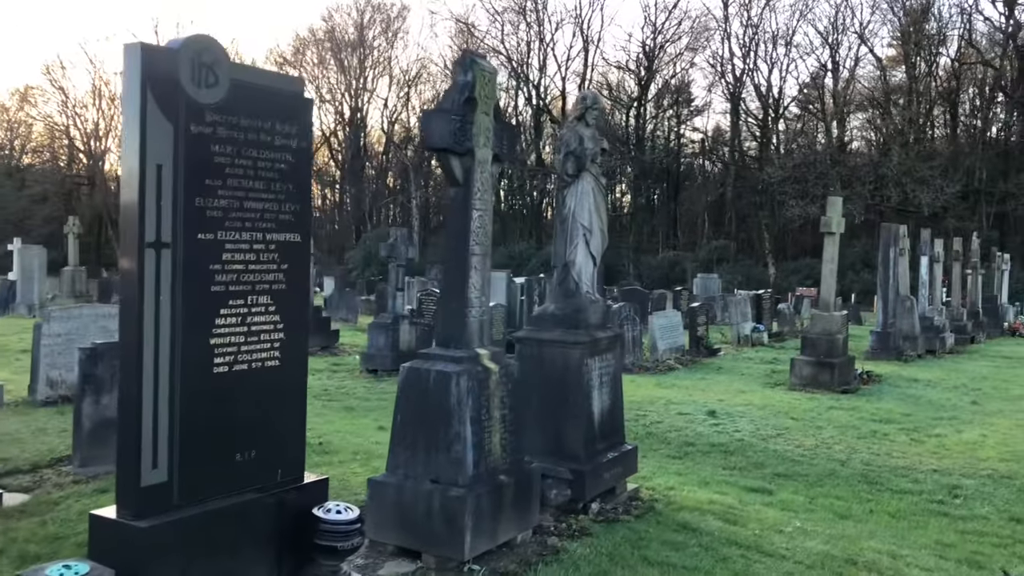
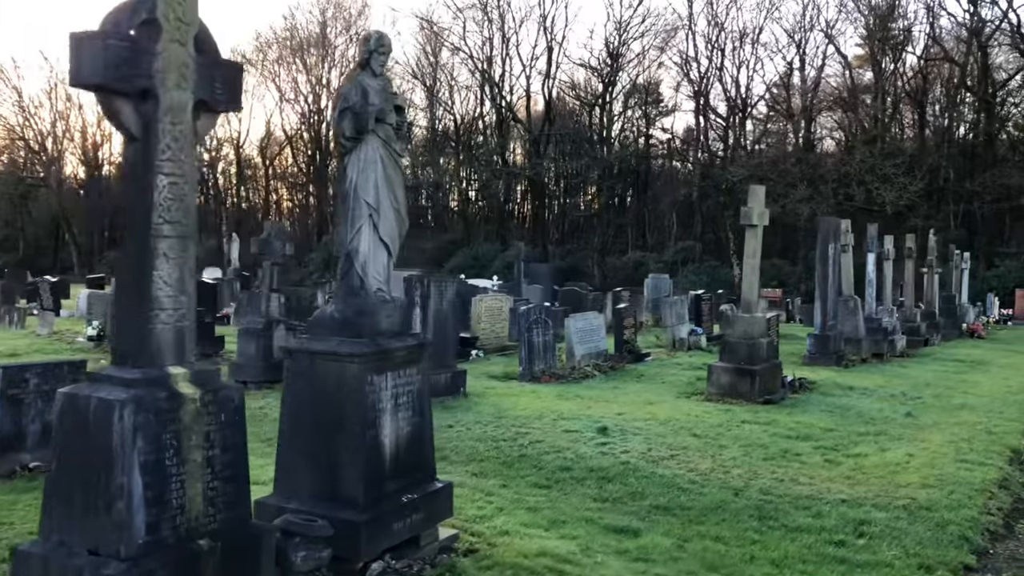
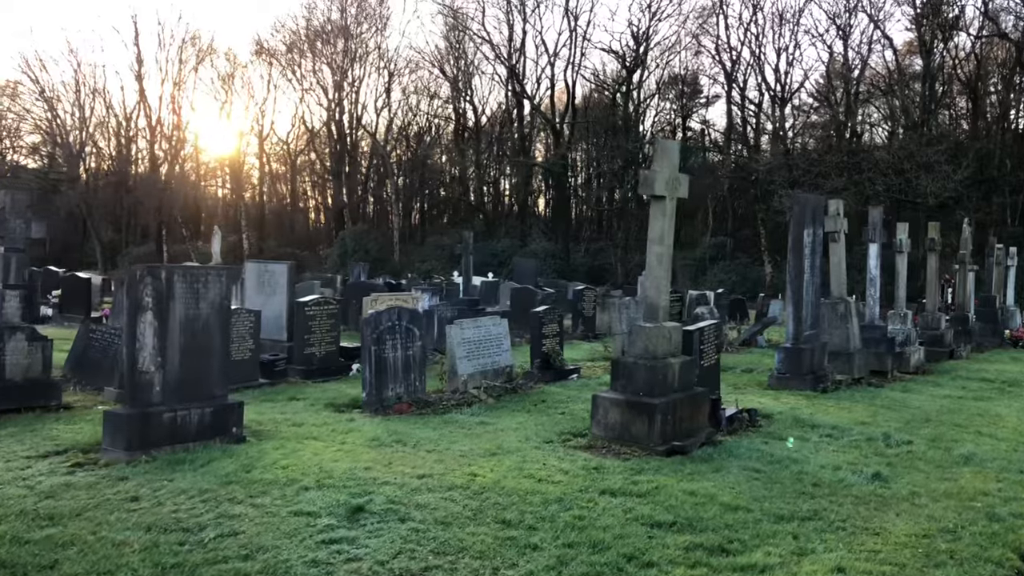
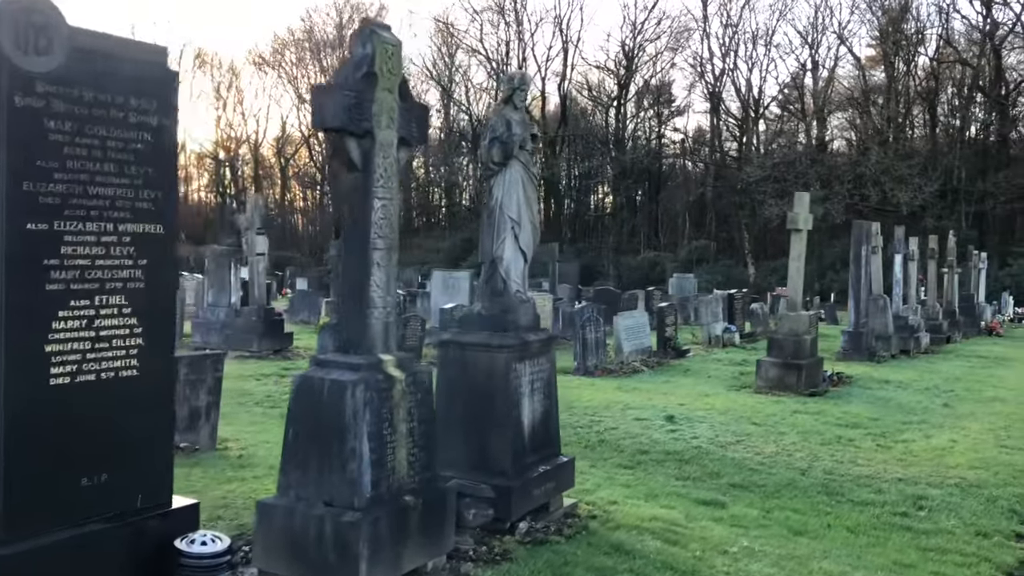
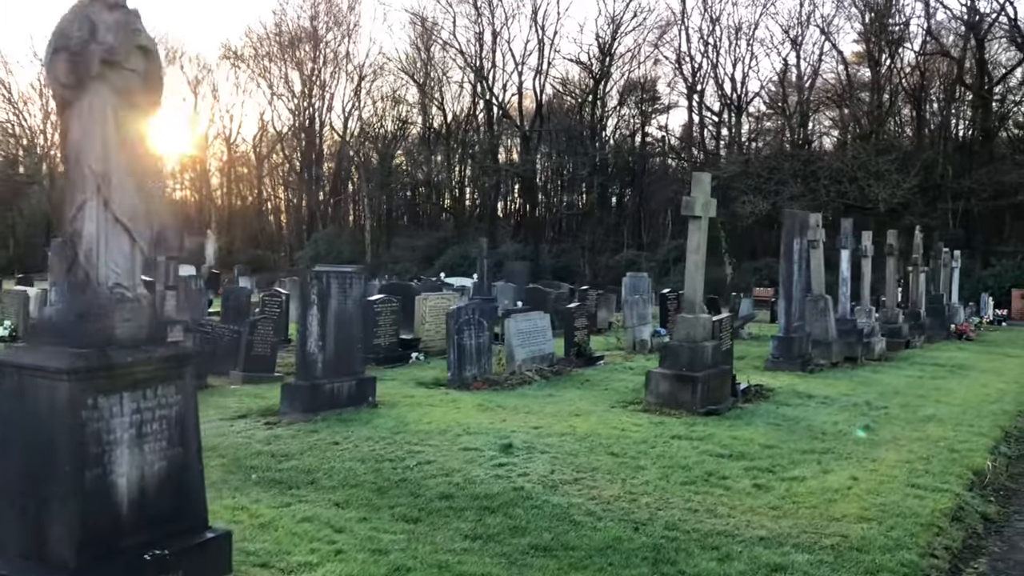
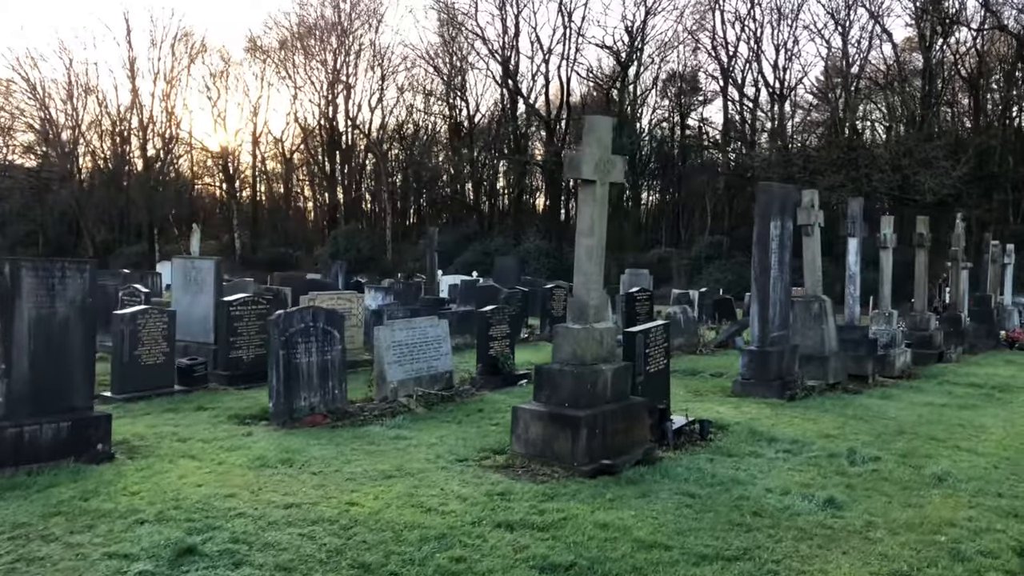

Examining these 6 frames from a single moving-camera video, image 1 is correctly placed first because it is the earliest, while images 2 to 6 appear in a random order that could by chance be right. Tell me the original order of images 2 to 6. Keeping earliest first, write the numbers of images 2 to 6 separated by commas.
4, 2, 5, 3, 6
